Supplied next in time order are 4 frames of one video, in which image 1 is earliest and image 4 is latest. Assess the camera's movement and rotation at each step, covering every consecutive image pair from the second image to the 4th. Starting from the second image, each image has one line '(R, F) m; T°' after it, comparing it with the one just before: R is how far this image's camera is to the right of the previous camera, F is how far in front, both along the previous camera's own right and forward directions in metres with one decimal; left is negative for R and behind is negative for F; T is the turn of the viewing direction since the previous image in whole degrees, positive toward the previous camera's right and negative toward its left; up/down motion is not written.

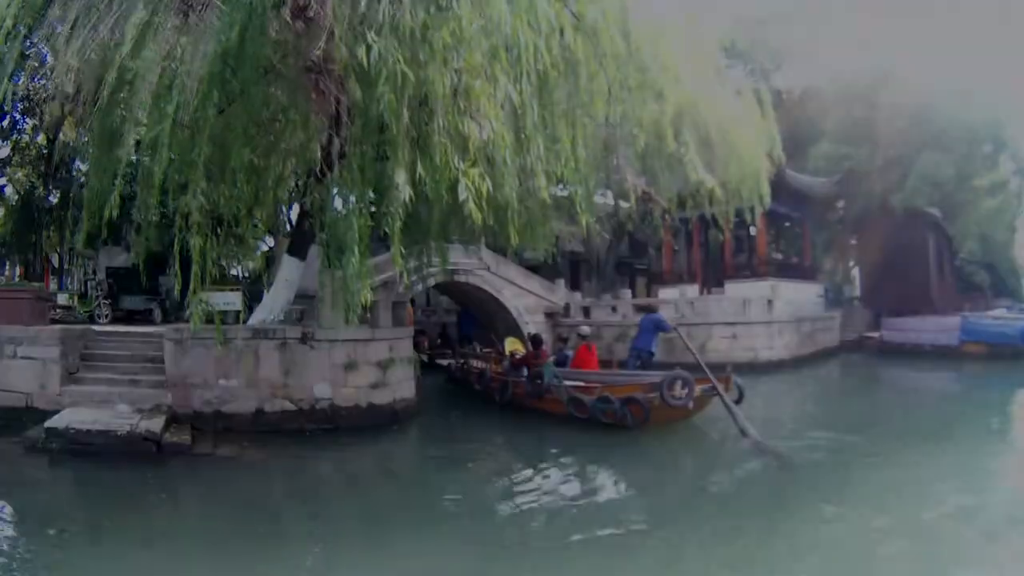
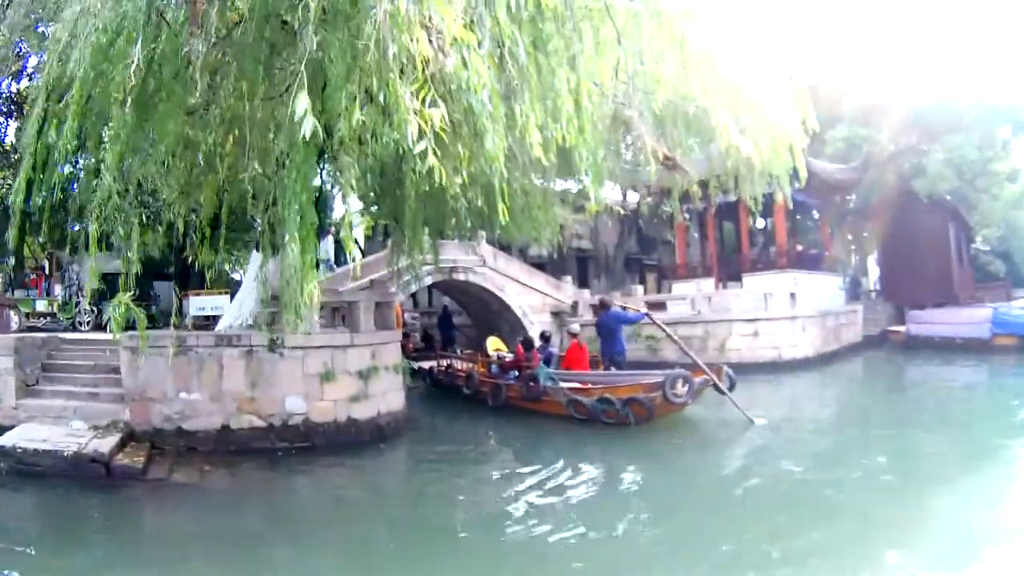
(+0.1, +0.9) m; -1°
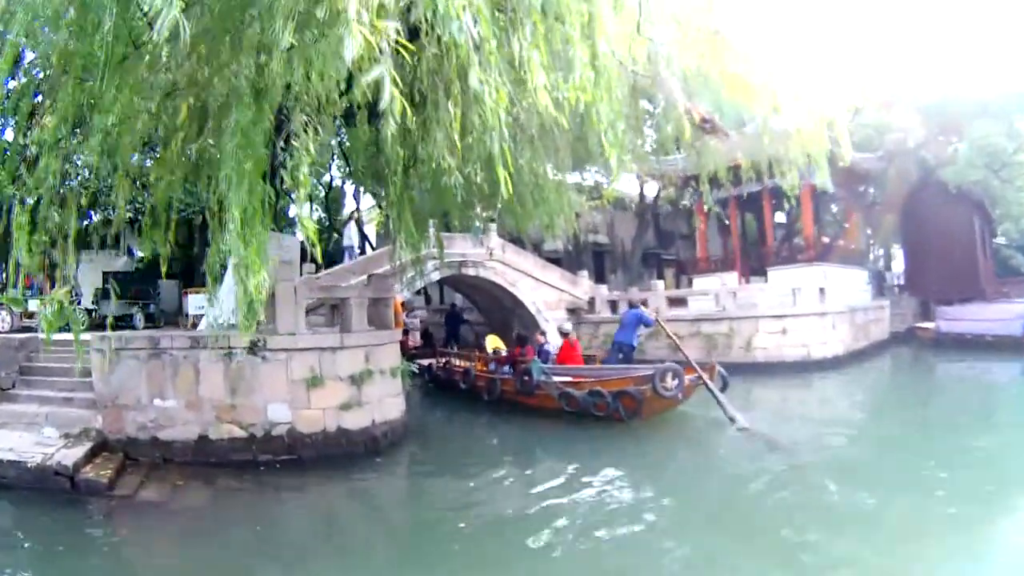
(0.0, +0.7) m; -1°
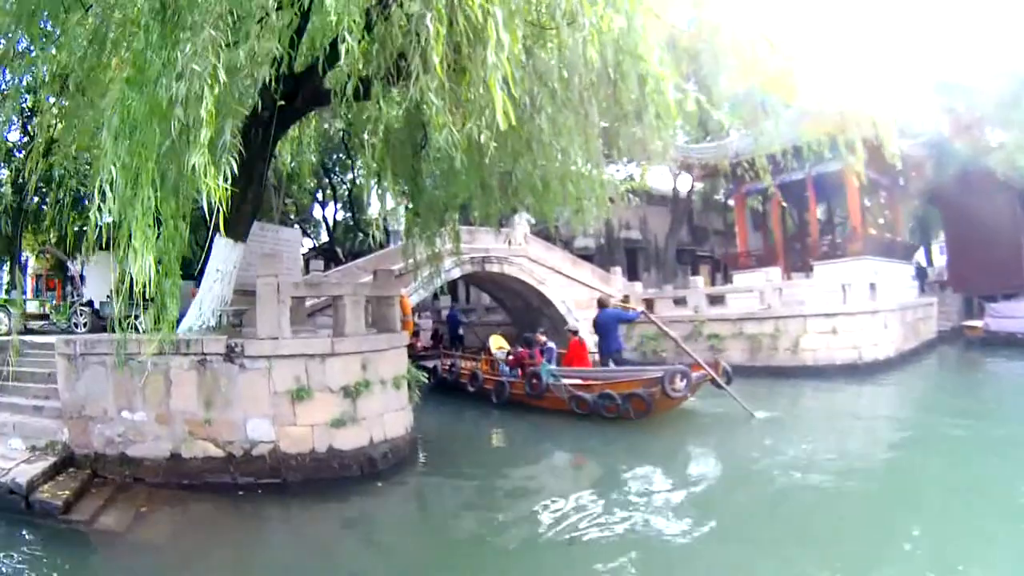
(0.0, +0.8) m; -2°
